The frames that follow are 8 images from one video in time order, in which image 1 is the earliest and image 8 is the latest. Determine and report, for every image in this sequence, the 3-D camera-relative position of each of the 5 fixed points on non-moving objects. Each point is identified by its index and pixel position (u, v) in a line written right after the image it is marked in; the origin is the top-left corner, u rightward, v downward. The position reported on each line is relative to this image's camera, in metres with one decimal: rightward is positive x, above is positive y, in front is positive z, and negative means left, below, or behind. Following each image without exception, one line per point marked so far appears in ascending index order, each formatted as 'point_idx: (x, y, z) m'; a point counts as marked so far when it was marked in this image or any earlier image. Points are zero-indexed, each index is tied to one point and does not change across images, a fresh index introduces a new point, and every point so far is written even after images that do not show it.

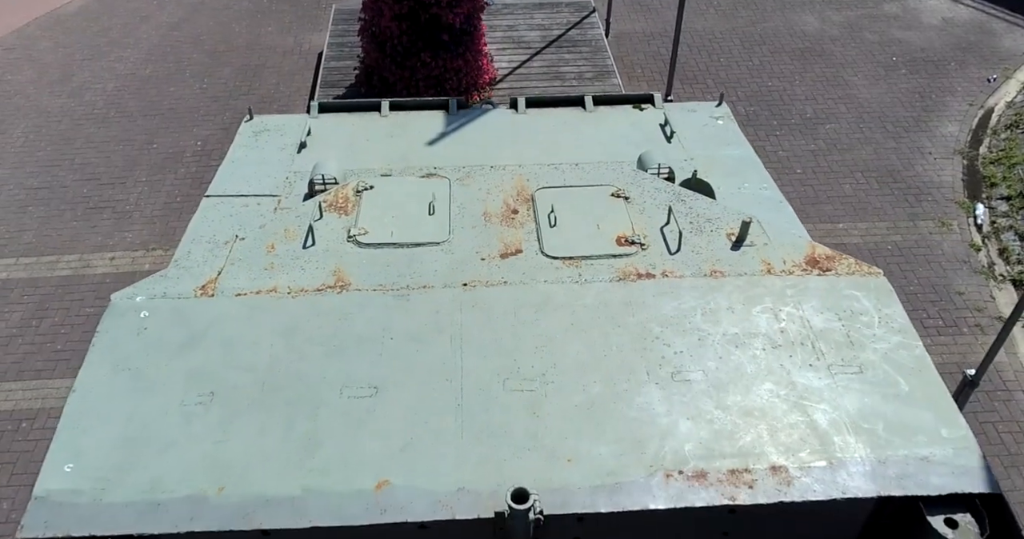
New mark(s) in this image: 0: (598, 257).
0: (+0.5, +0.1, +4.8) m
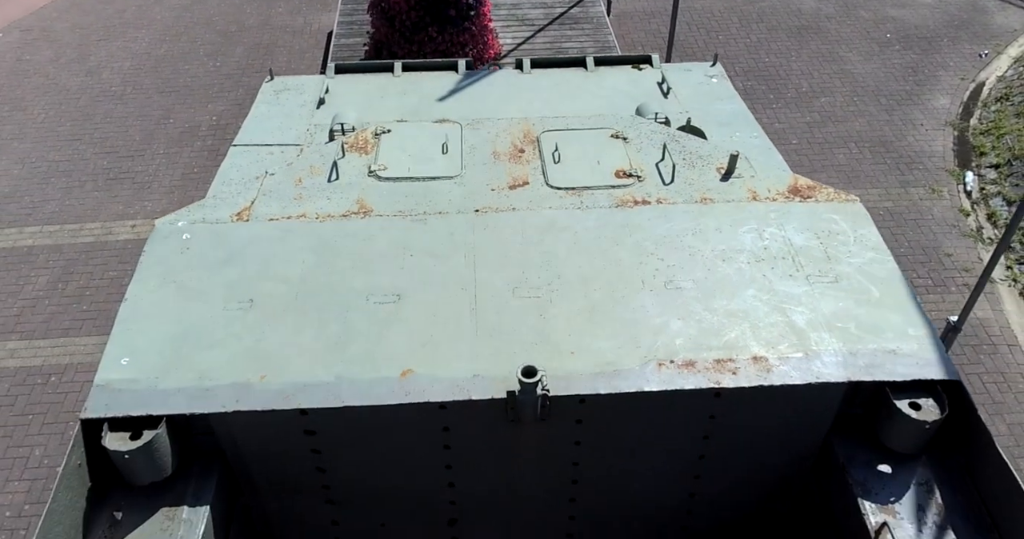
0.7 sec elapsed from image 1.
0: (+0.6, +0.6, +5.2) m
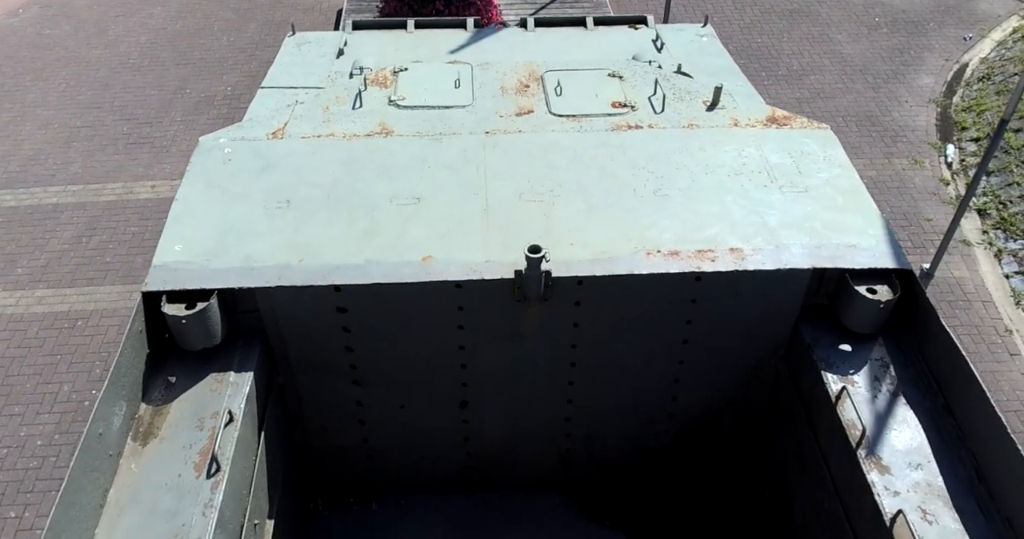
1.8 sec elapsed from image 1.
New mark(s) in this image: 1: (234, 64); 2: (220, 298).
0: (+0.6, +1.2, +5.8) m
1: (-5.3, +3.9, +14.5) m
2: (-1.7, -0.2, +4.5) m
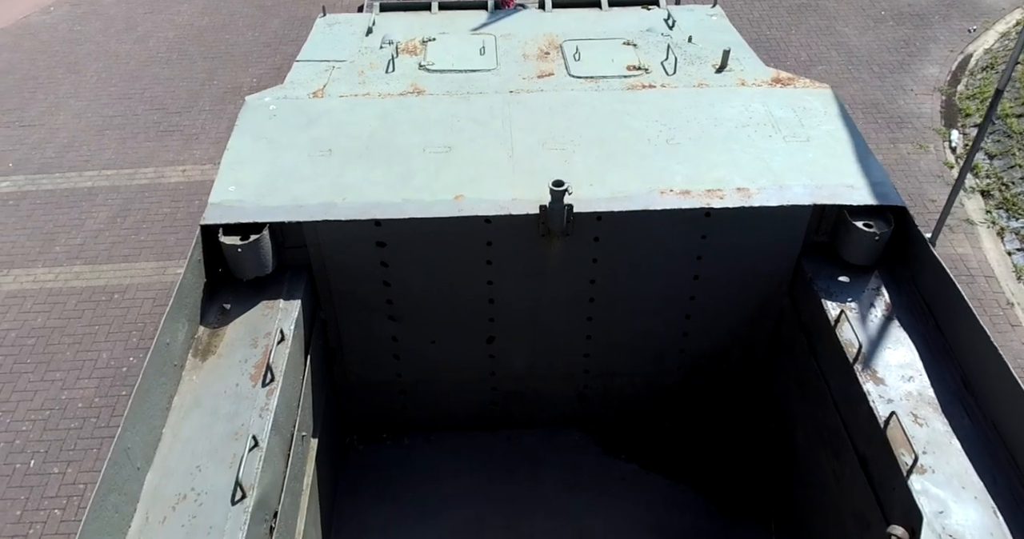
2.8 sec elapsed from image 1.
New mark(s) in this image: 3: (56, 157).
0: (+0.8, +1.6, +6.2) m
1: (-5.0, +4.2, +15.1) m
2: (-1.6, +0.2, +5.0) m
3: (-7.7, +1.9, +12.8) m
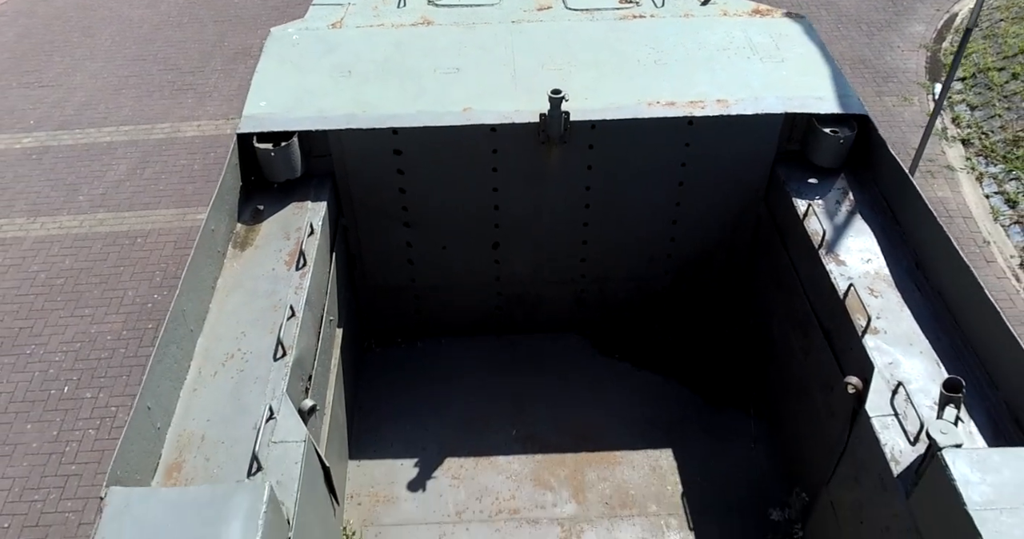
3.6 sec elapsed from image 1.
0: (+0.8, +2.3, +6.7) m
1: (-5.0, +5.1, +15.6) m
2: (-1.6, +0.9, +5.5) m
3: (-7.7, +2.7, +13.3) m
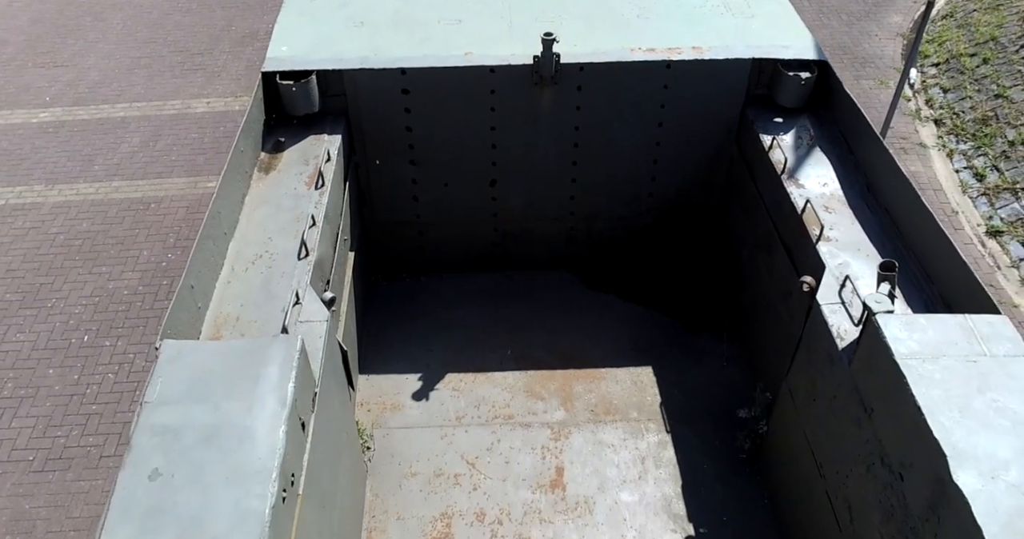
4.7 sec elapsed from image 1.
0: (+0.8, +2.9, +7.4) m
1: (-5.1, +5.6, +16.2) m
2: (-1.6, +1.5, +6.2) m
3: (-7.7, +3.3, +13.9) m
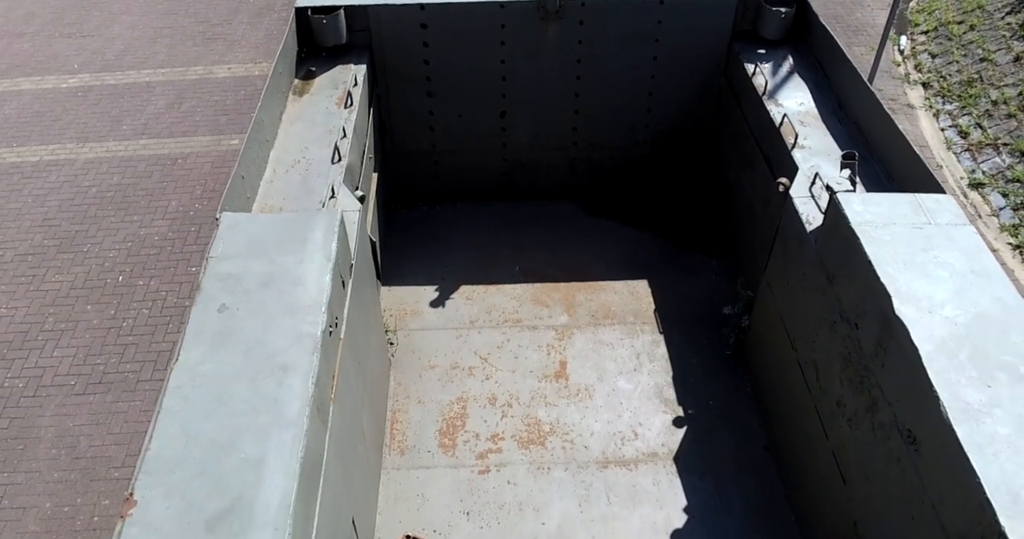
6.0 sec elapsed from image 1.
0: (+0.9, +3.6, +8.0) m
1: (-5.0, +6.4, +16.9) m
2: (-1.5, +2.3, +6.8) m
3: (-7.6, +4.1, +14.6) m
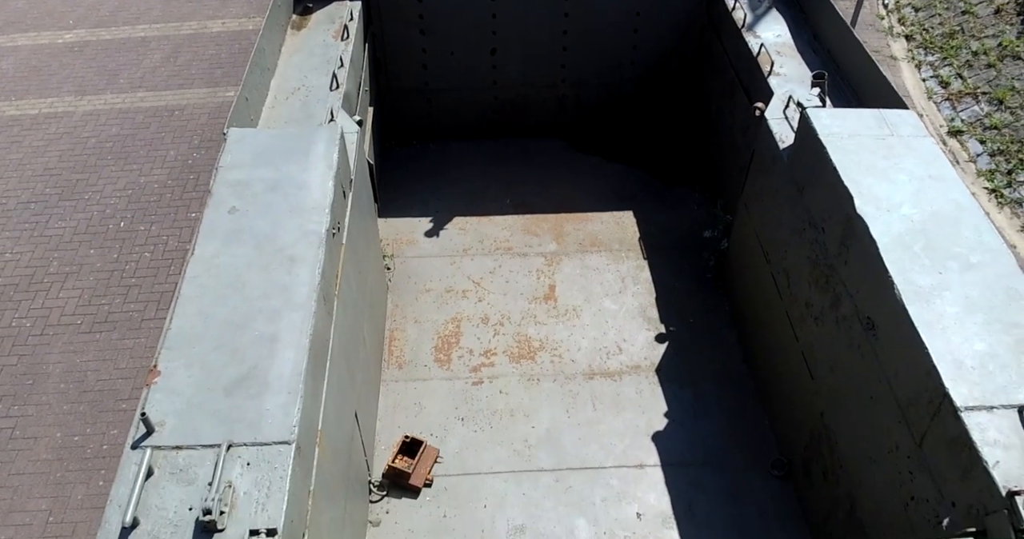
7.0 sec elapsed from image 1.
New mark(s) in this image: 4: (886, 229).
0: (+0.8, +4.4, +8.2) m
1: (-5.2, +7.4, +16.9) m
2: (-1.6, +3.0, +7.0) m
3: (-7.8, +4.9, +14.7) m
4: (+2.2, +0.2, +4.4) m
